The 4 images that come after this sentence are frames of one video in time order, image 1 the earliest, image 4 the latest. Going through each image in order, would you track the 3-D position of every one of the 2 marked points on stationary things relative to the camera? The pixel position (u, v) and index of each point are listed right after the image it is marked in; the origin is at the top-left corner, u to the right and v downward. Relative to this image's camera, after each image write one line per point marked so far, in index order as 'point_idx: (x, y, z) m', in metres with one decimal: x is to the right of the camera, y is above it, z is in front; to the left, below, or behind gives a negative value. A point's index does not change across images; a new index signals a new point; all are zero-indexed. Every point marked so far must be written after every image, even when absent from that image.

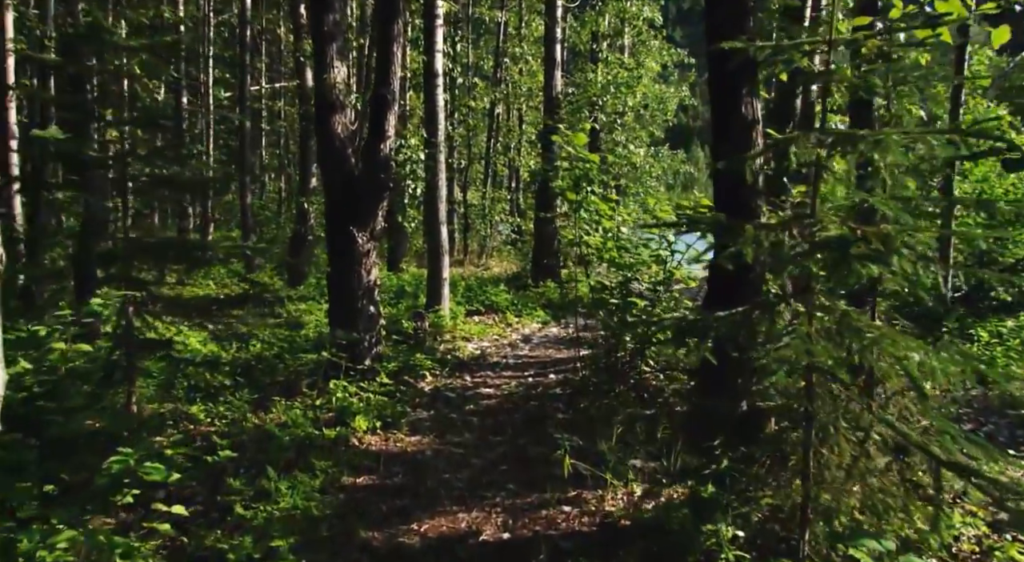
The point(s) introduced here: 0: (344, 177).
0: (-1.7, +1.0, +11.2) m
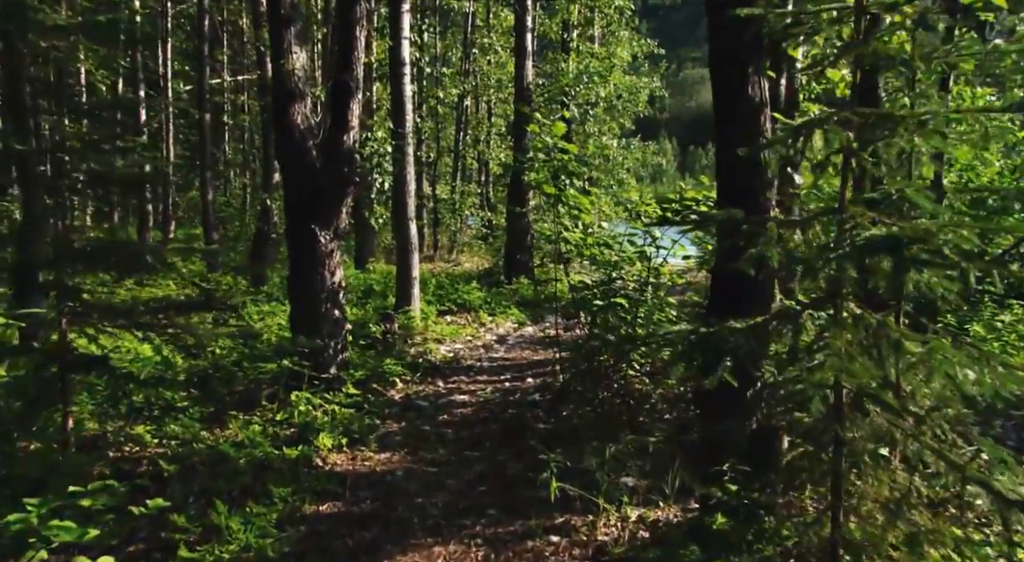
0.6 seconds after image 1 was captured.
0: (-1.9, +1.0, +10.4) m
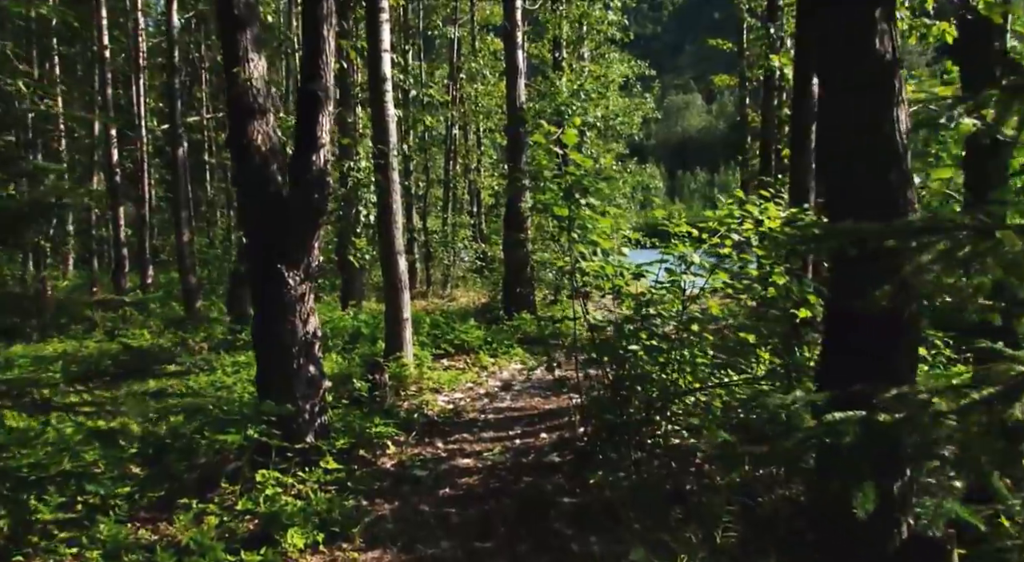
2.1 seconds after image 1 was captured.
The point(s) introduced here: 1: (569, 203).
0: (-1.9, +0.6, +8.7) m
1: (+0.5, +0.7, +9.4) m
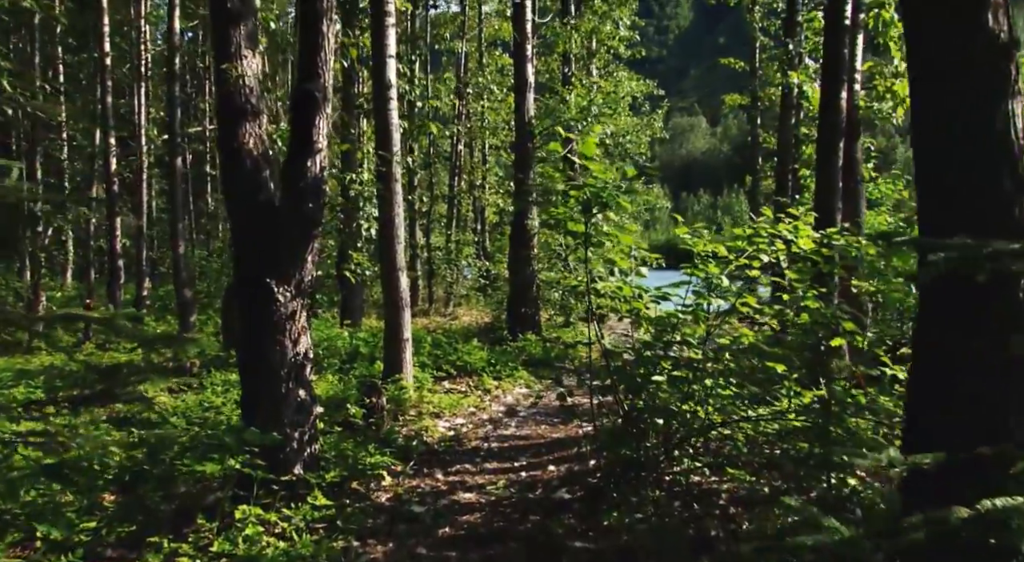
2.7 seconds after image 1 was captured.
0: (-1.8, +0.5, +8.0) m
1: (+0.6, +0.5, +8.7) m
